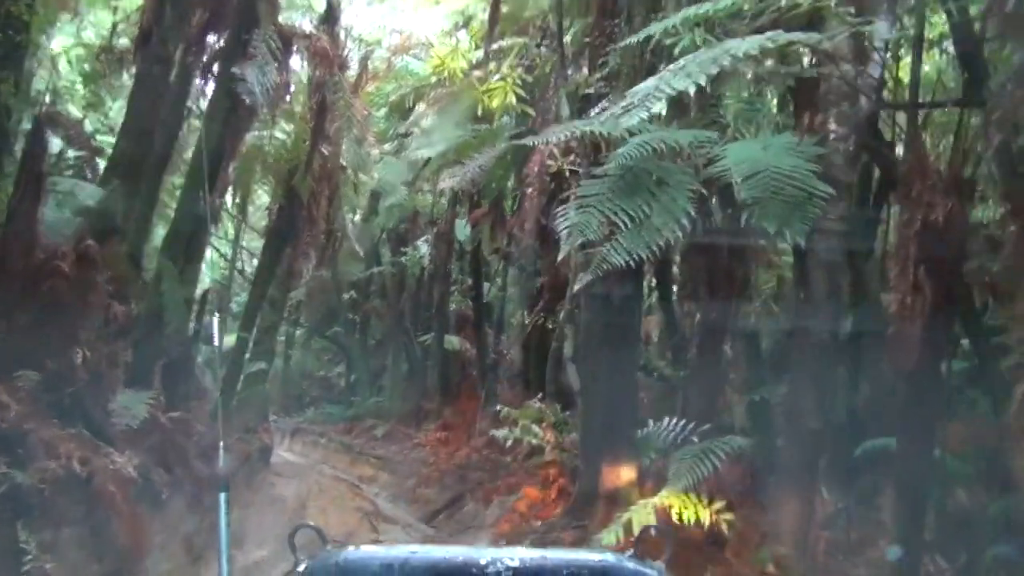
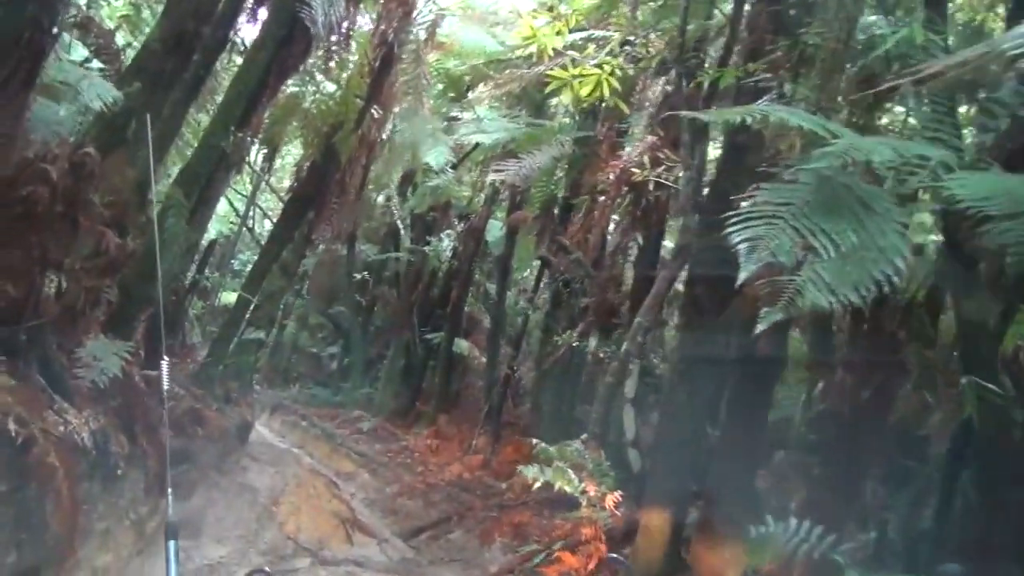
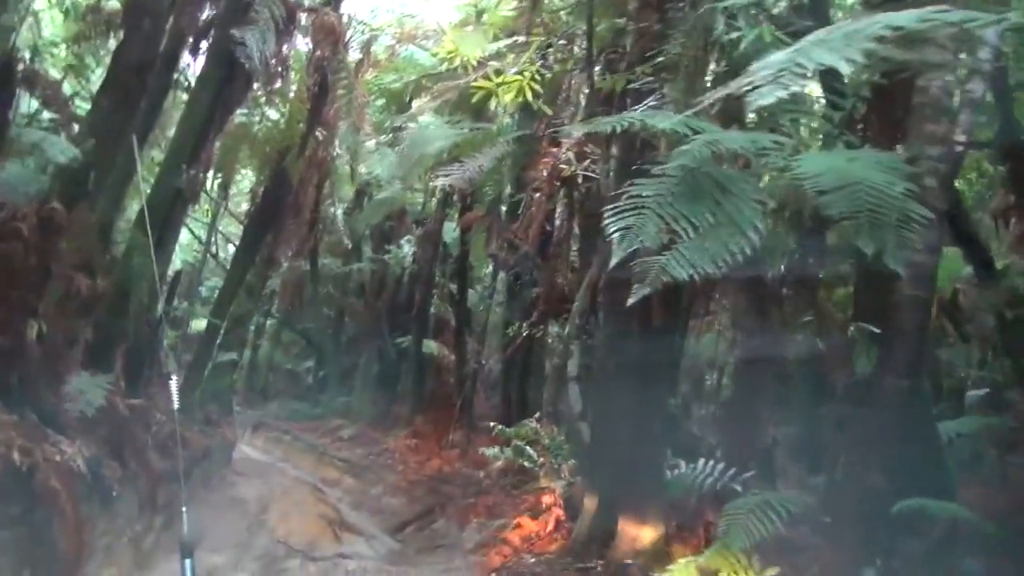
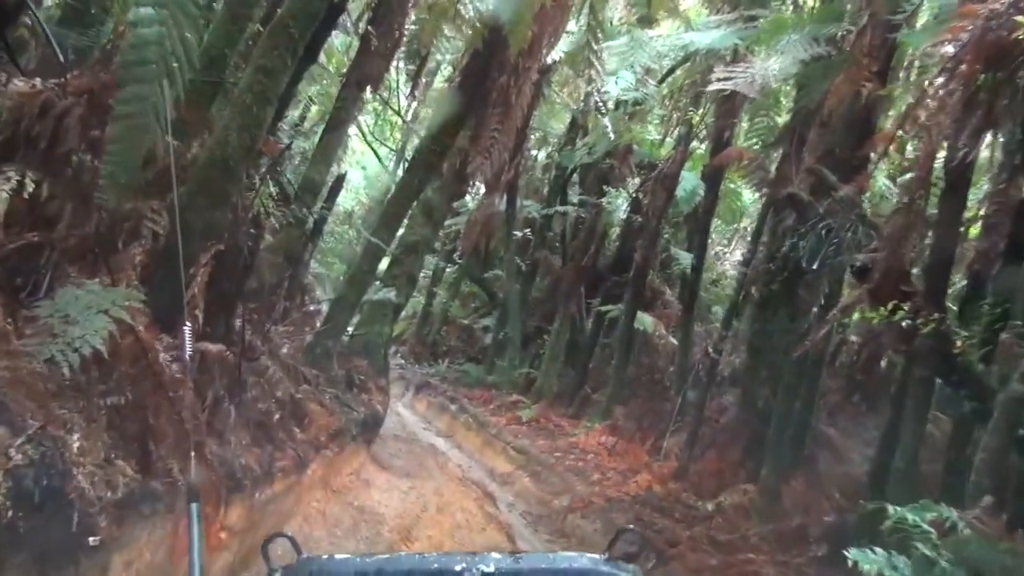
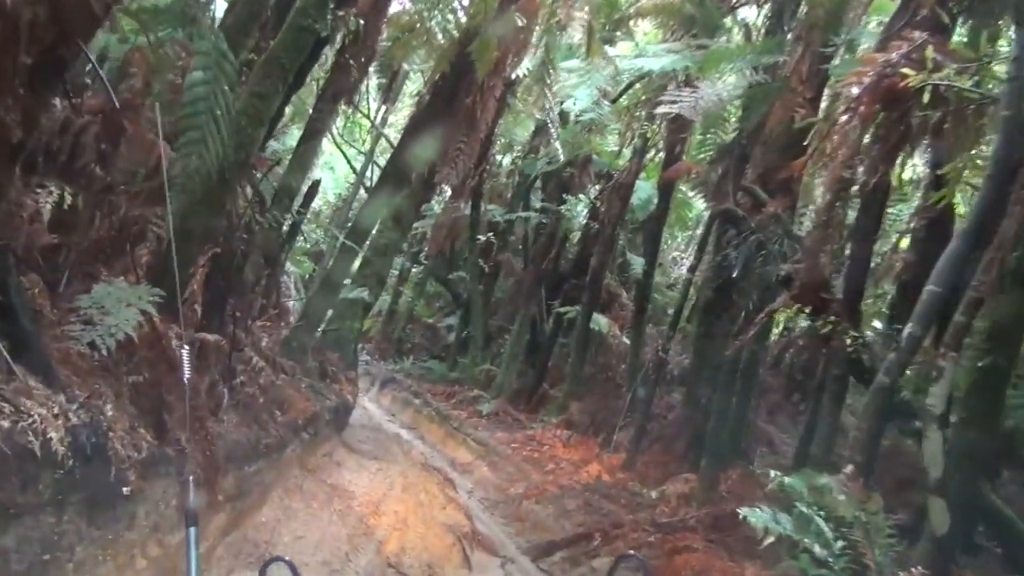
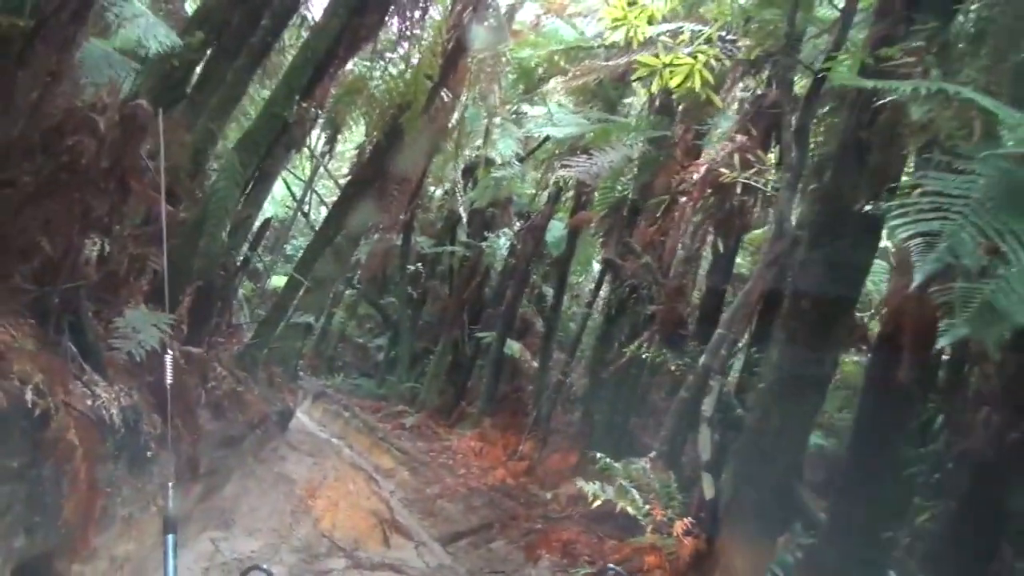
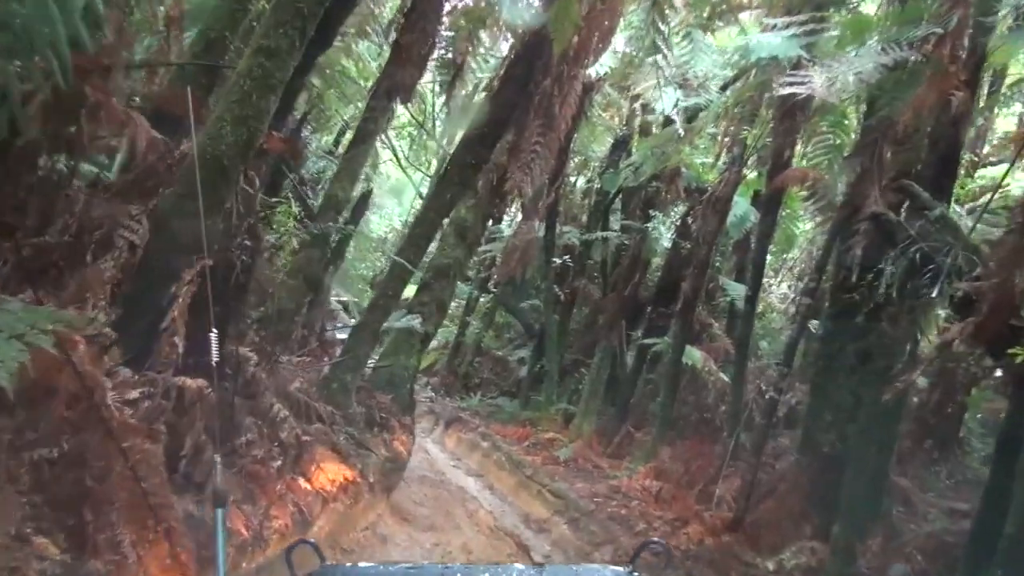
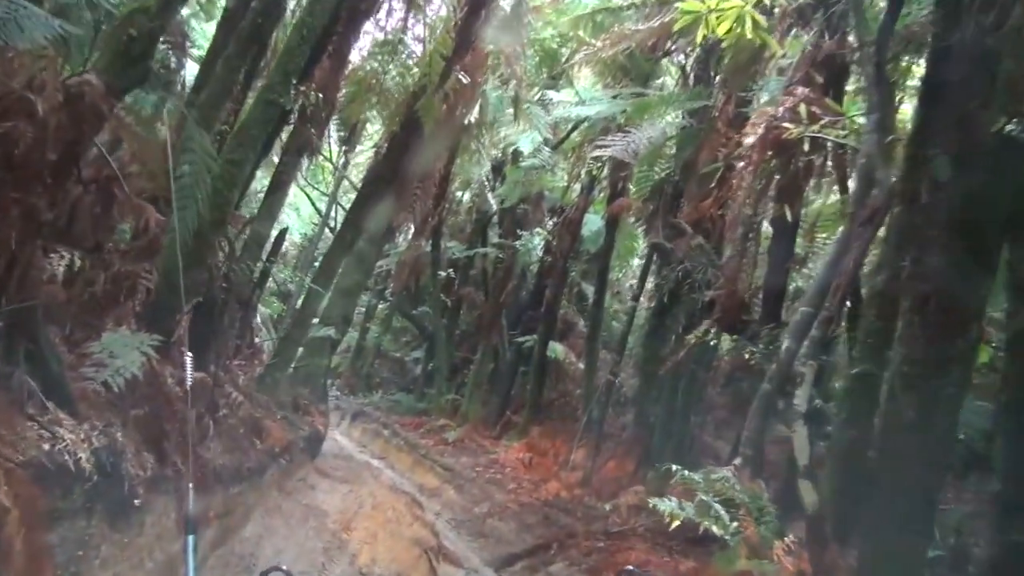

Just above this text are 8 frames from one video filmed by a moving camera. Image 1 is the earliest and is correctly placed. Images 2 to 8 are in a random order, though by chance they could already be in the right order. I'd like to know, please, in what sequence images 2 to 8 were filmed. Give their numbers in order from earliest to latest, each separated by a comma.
3, 2, 6, 8, 5, 4, 7
